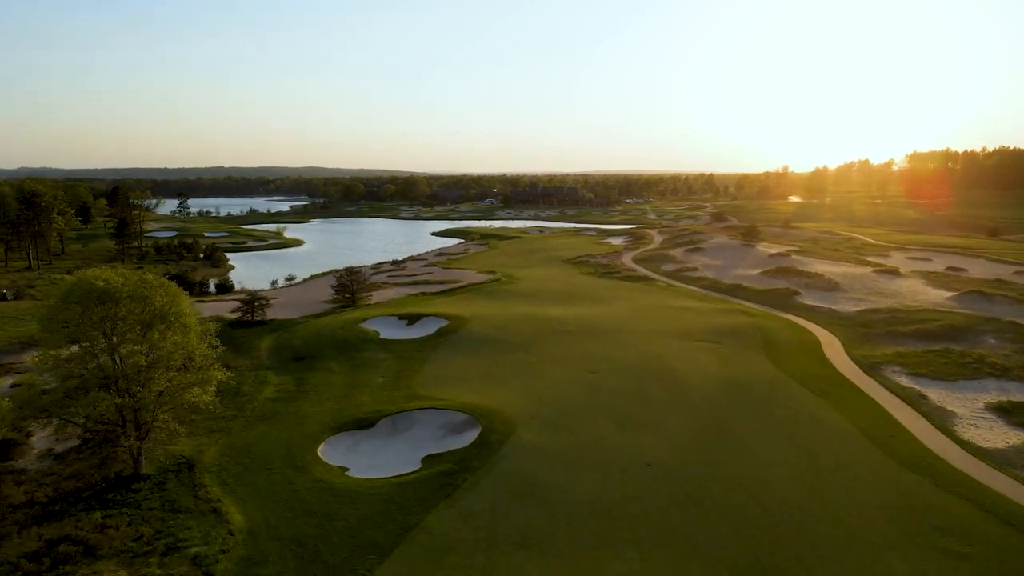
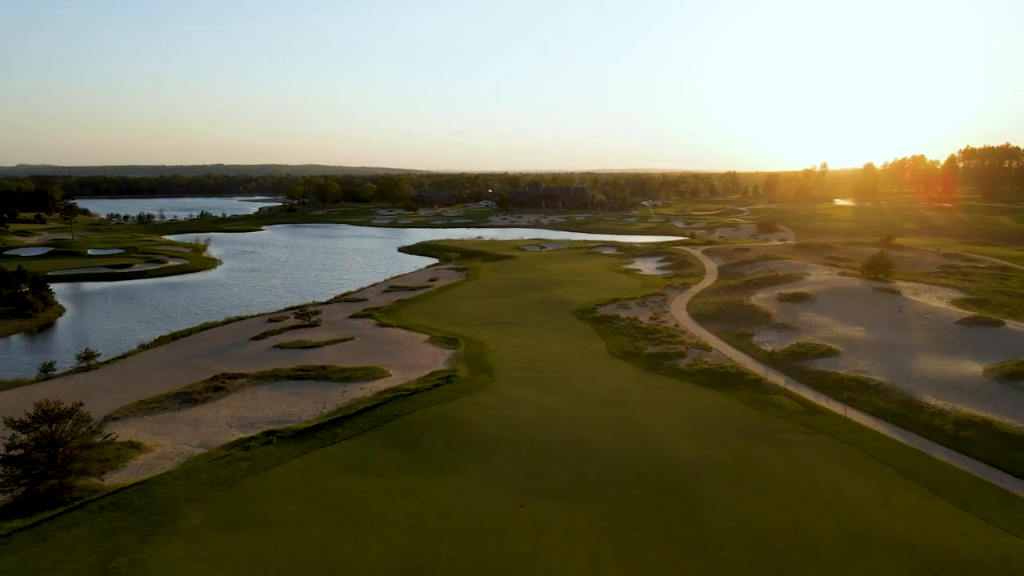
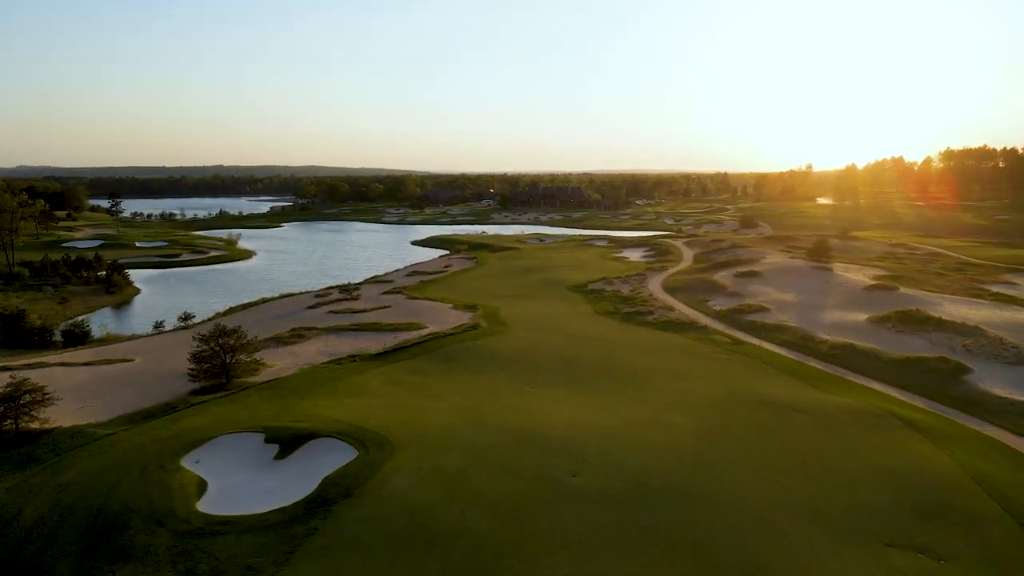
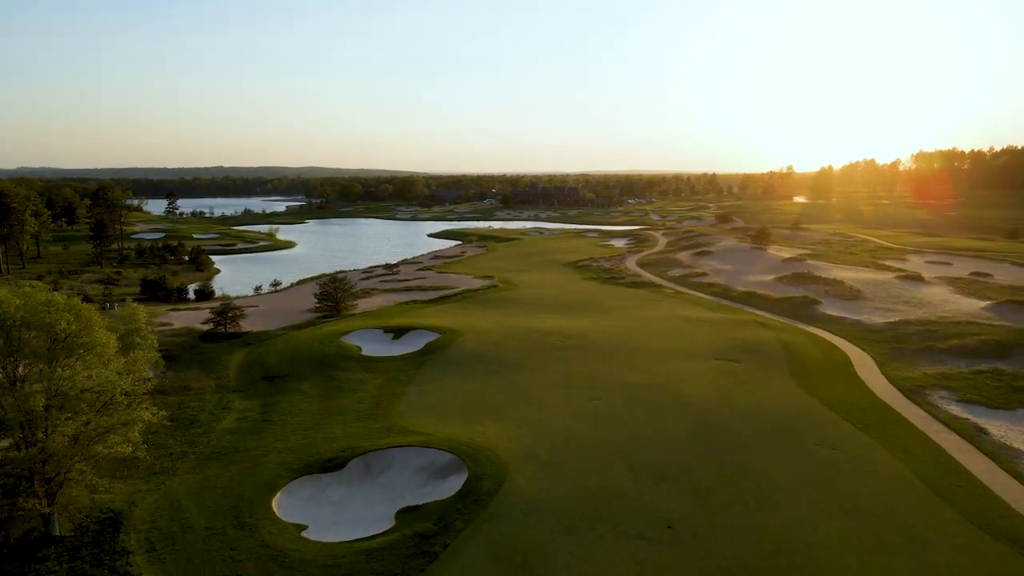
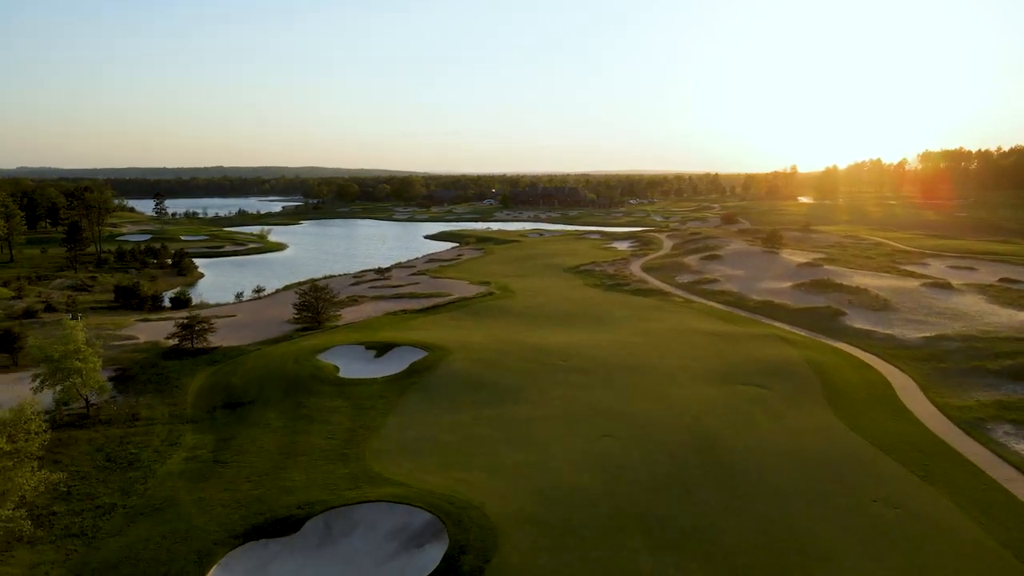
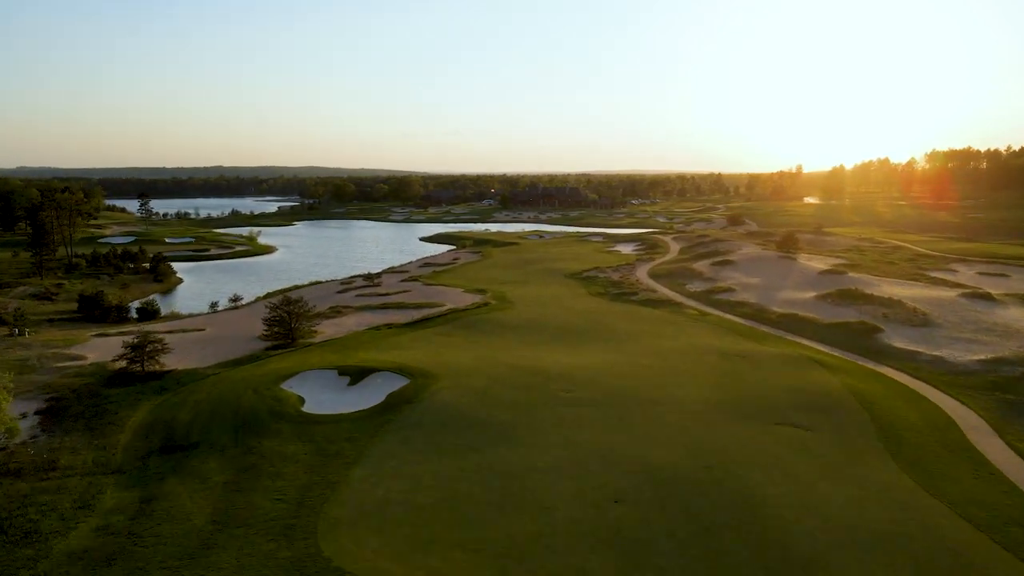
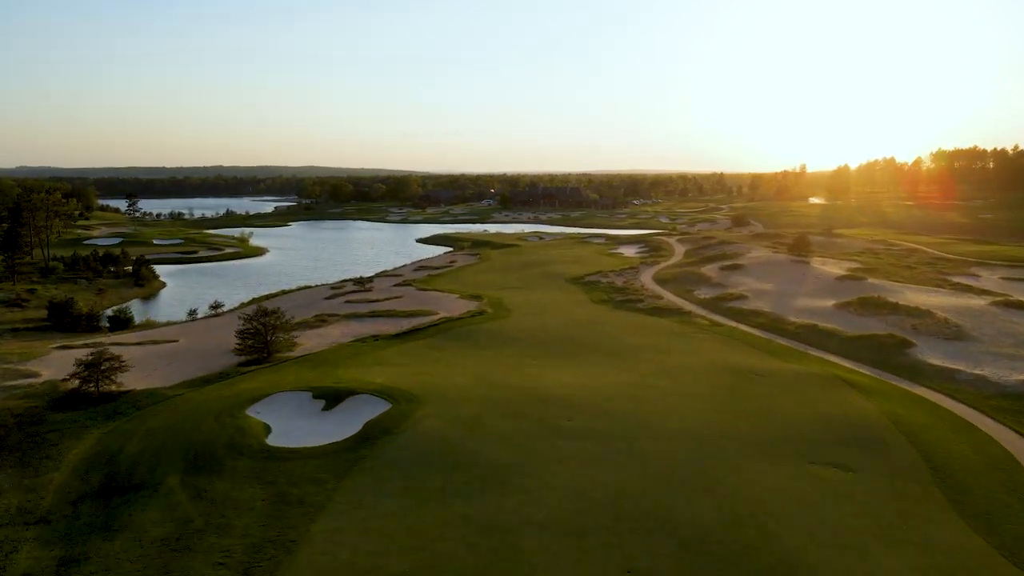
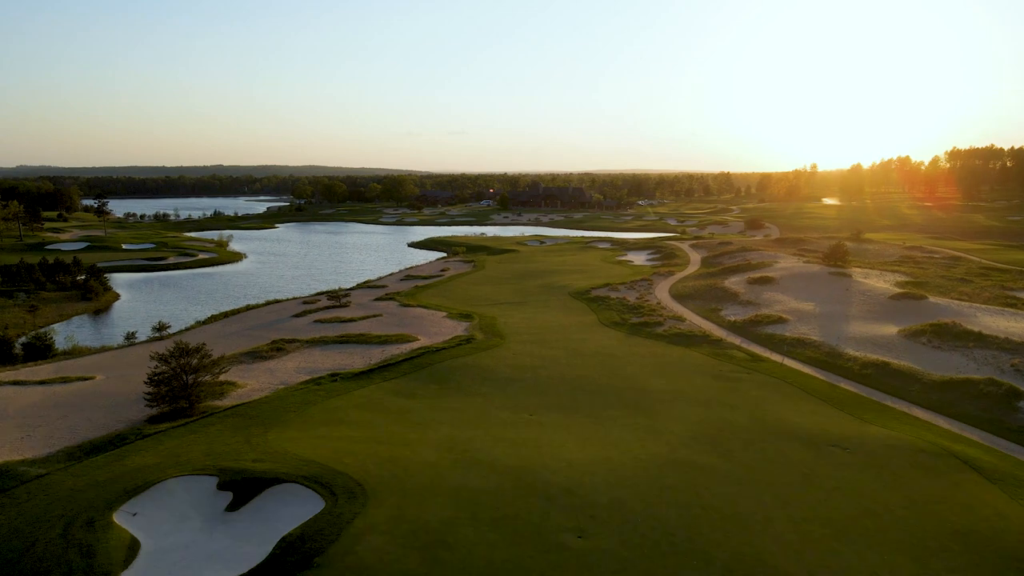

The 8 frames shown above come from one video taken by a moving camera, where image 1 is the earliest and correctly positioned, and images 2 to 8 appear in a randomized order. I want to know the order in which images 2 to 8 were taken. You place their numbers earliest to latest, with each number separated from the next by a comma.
4, 5, 6, 7, 3, 8, 2
